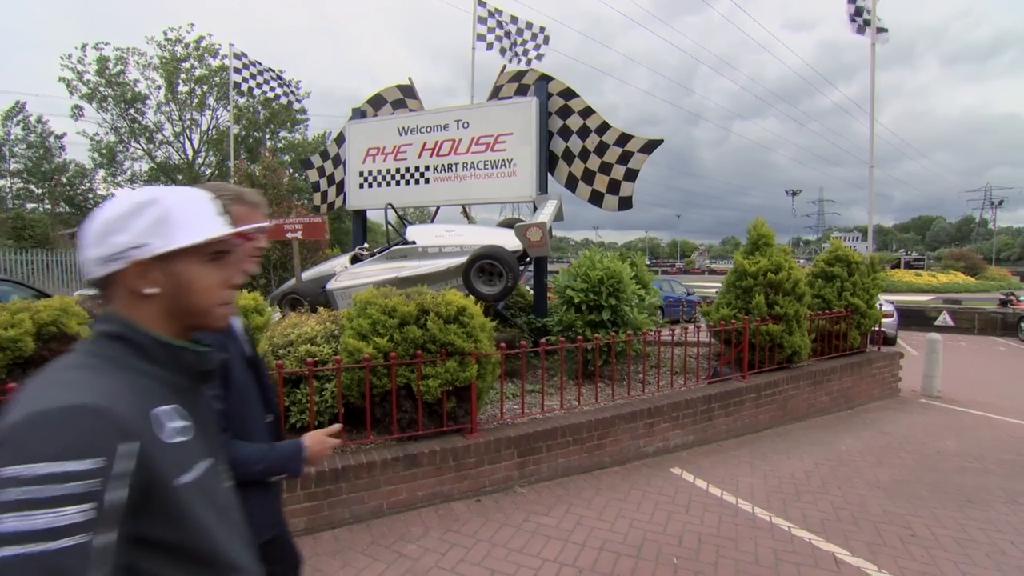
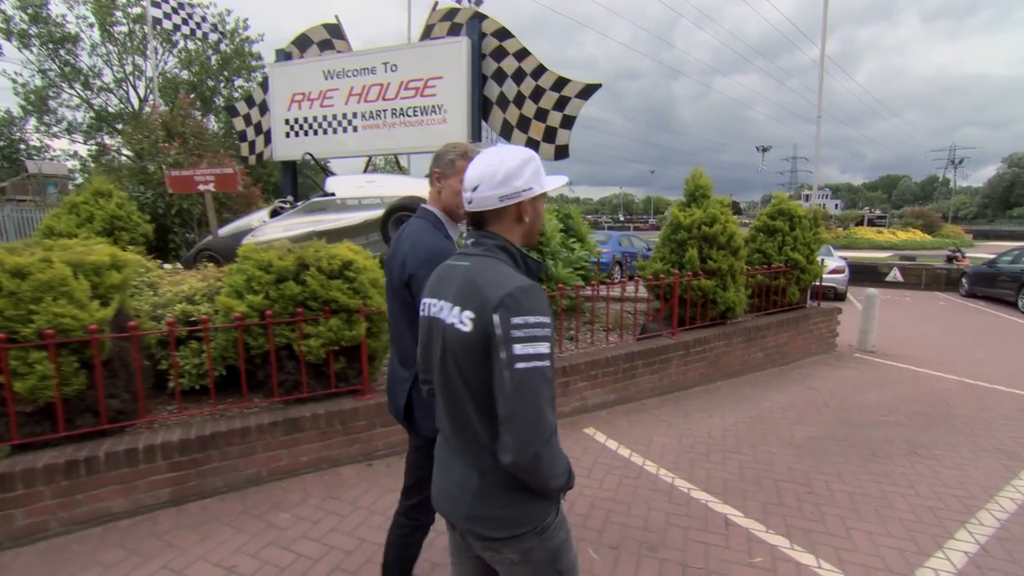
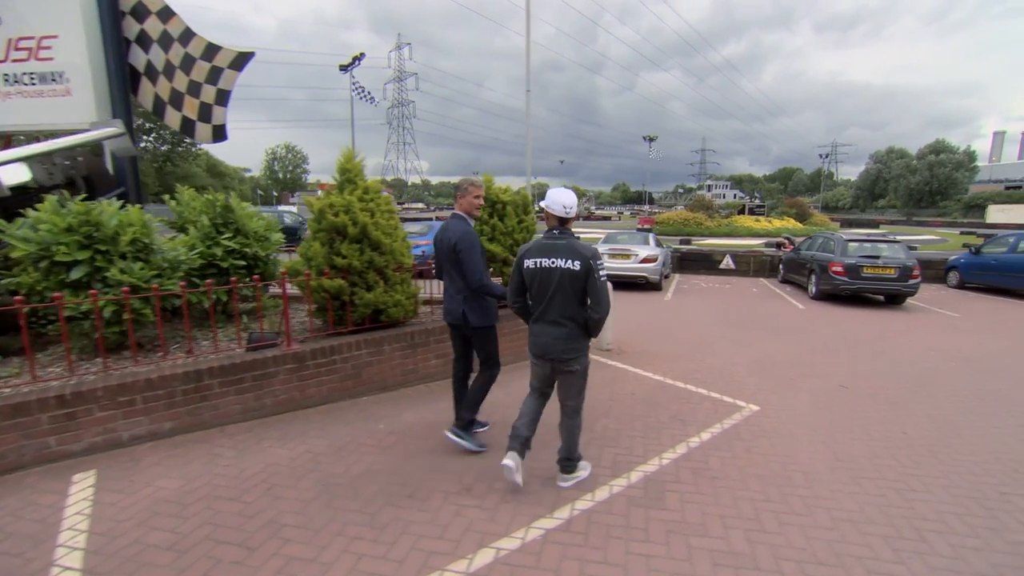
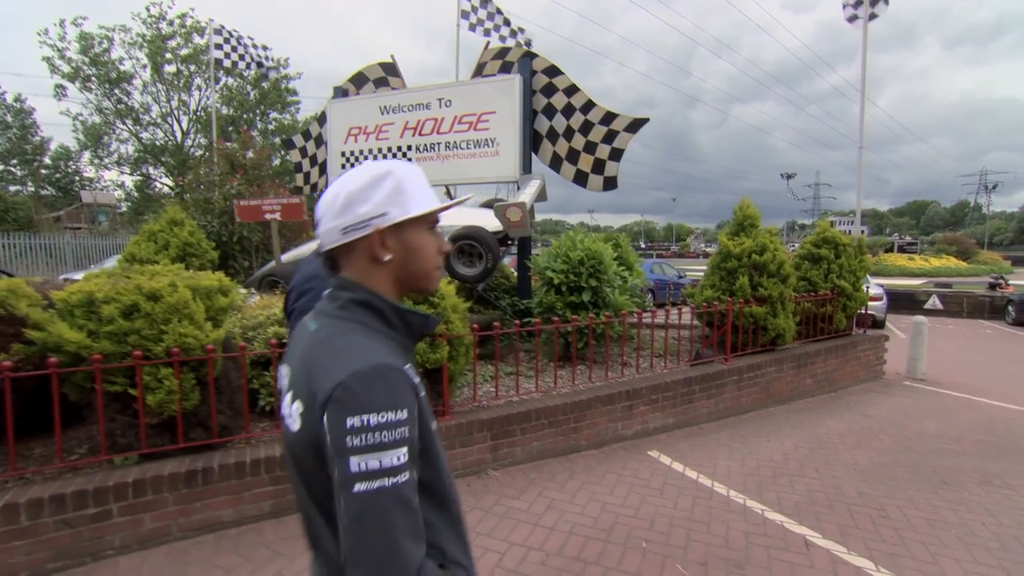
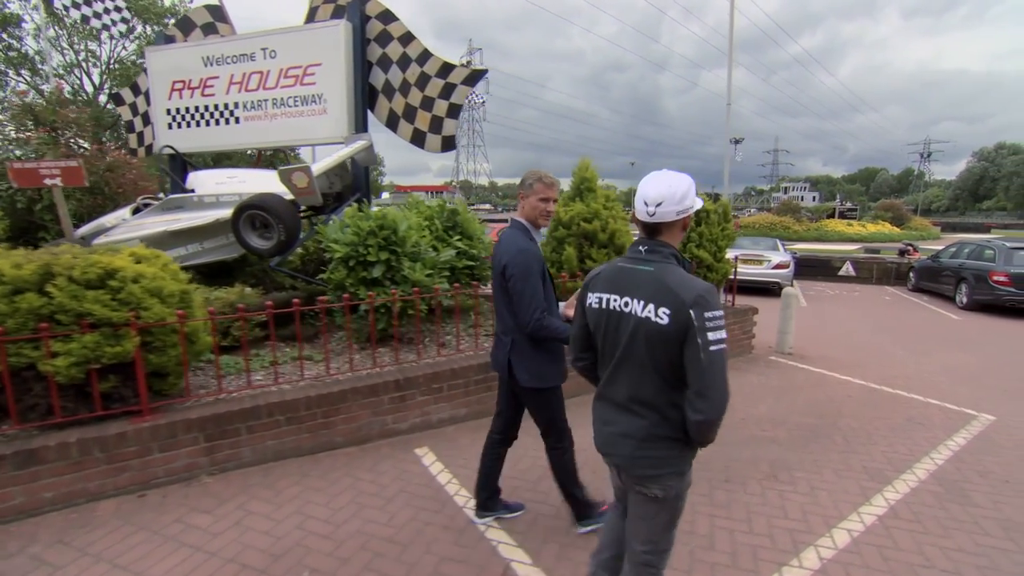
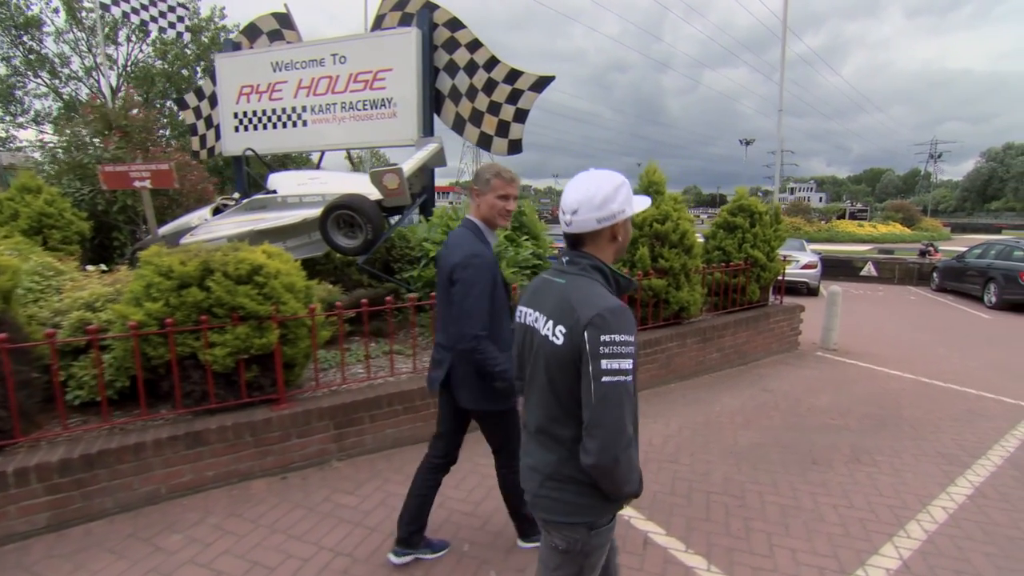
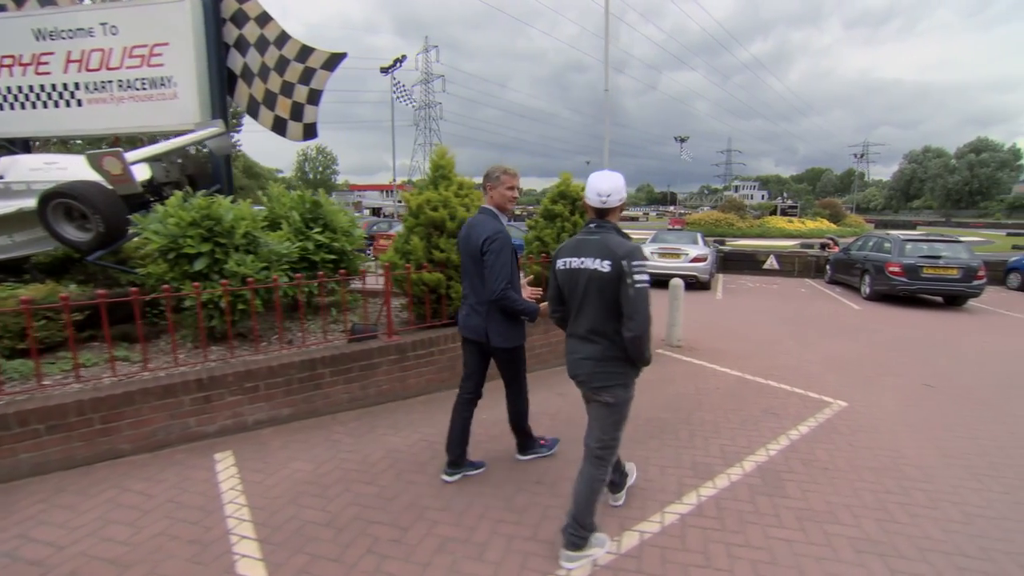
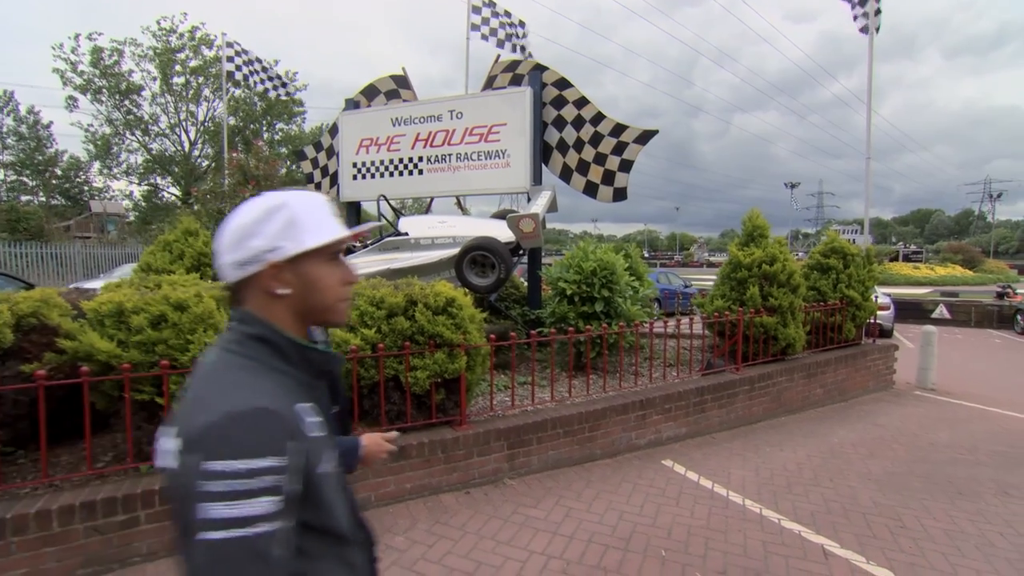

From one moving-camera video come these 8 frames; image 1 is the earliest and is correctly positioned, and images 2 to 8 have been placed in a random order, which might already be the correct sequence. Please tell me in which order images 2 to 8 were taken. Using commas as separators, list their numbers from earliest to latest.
8, 4, 2, 6, 5, 7, 3
